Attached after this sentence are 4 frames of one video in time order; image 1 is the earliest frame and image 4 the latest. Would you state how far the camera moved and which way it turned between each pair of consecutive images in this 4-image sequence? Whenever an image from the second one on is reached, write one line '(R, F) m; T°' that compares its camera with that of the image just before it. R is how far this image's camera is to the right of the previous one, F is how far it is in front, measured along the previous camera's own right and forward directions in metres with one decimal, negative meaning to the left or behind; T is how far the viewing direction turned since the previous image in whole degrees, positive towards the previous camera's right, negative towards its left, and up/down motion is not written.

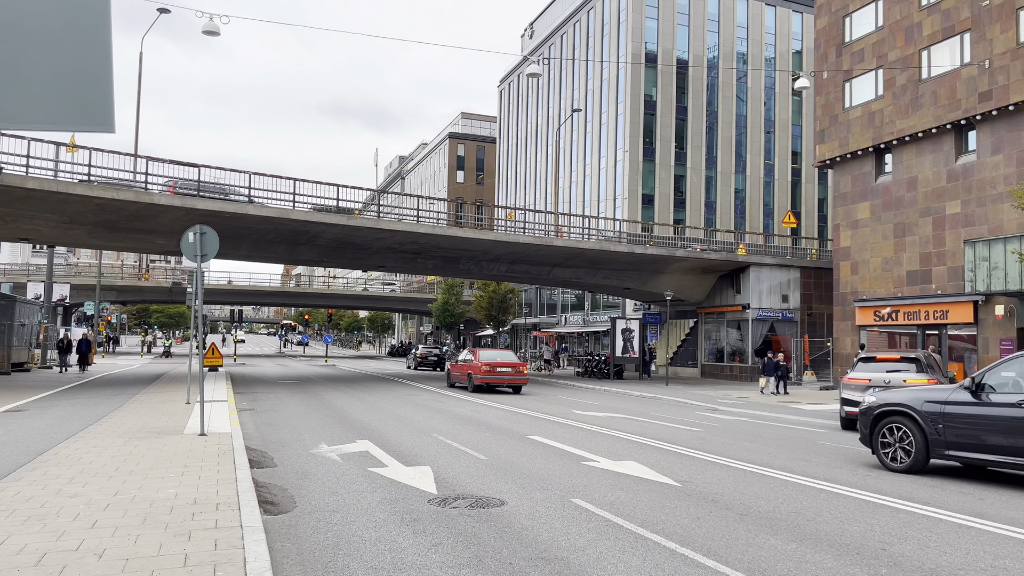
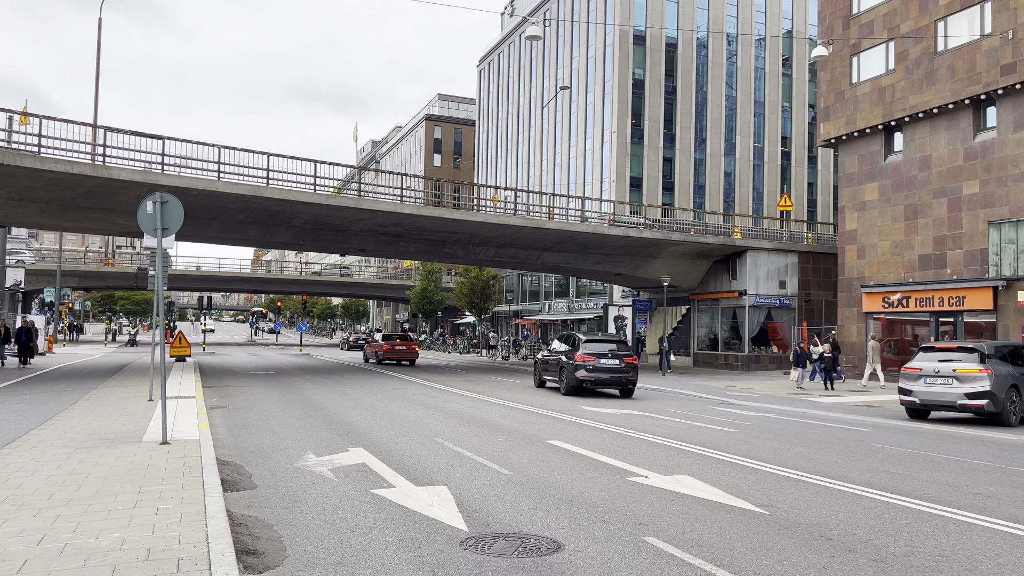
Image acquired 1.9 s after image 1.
(-0.6, +1.8) m; +2°
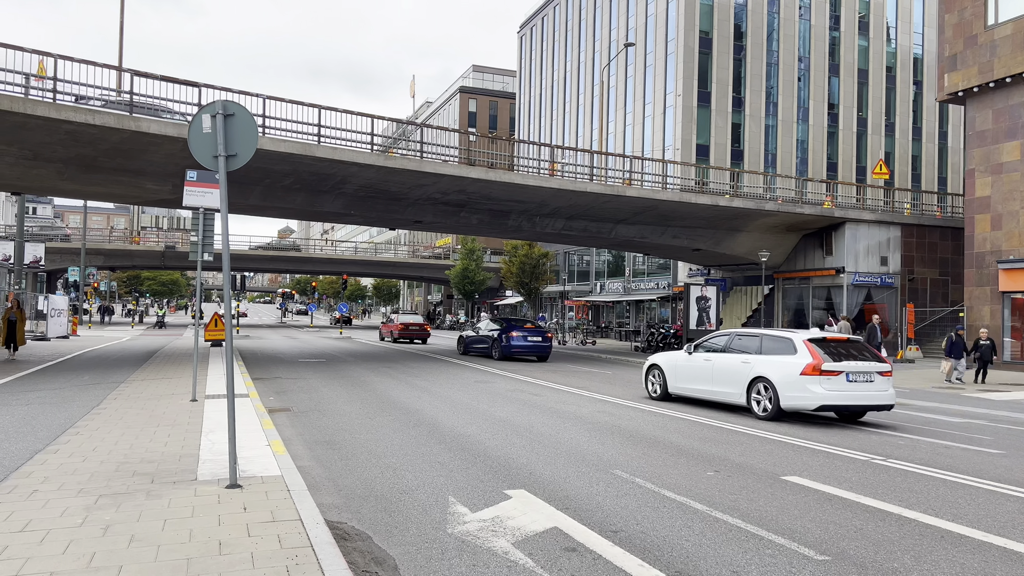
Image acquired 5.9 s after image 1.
(-1.8, +3.4) m; -1°
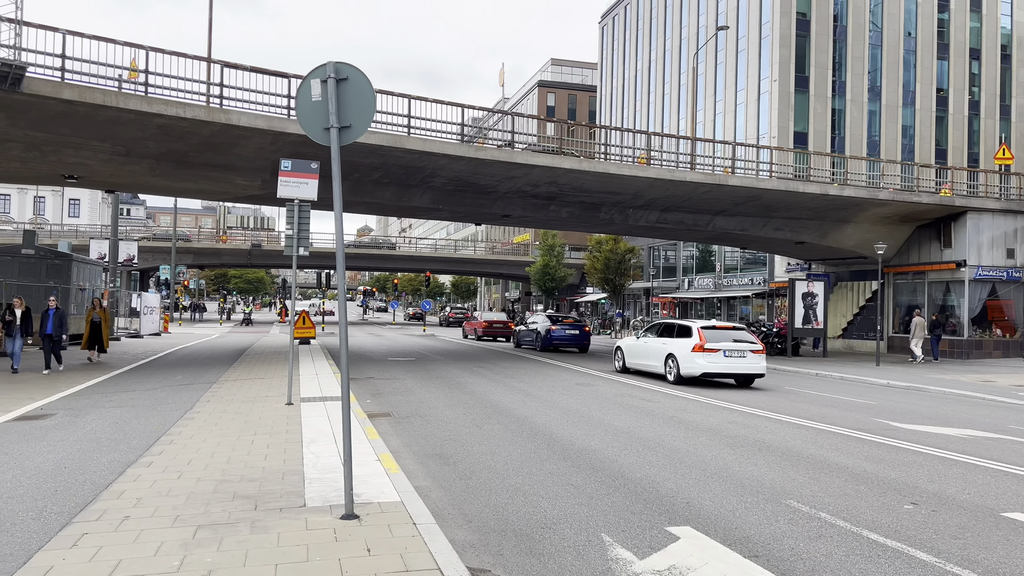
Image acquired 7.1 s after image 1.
(-0.6, +1.1) m; -5°
